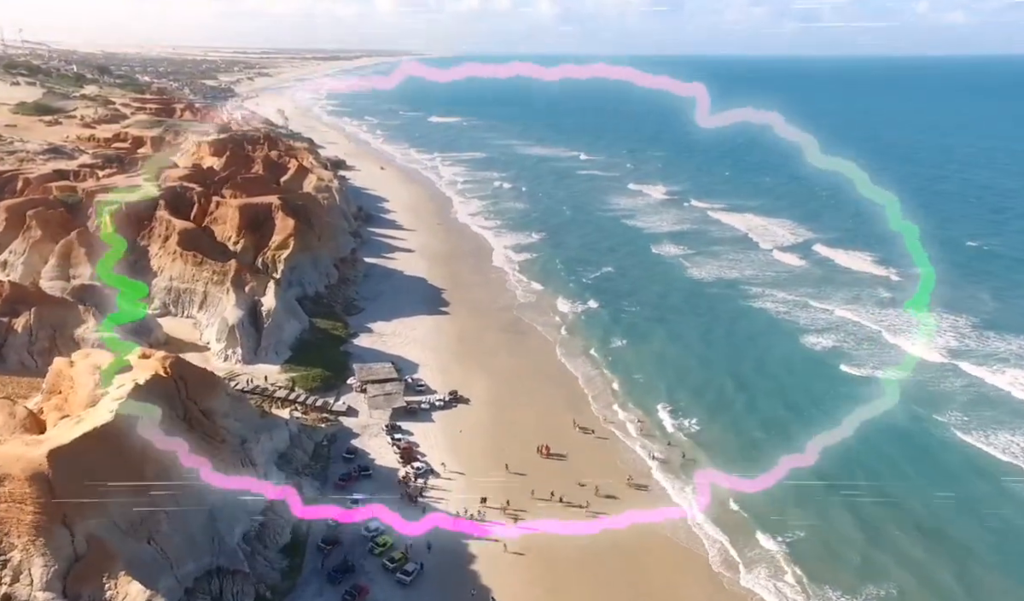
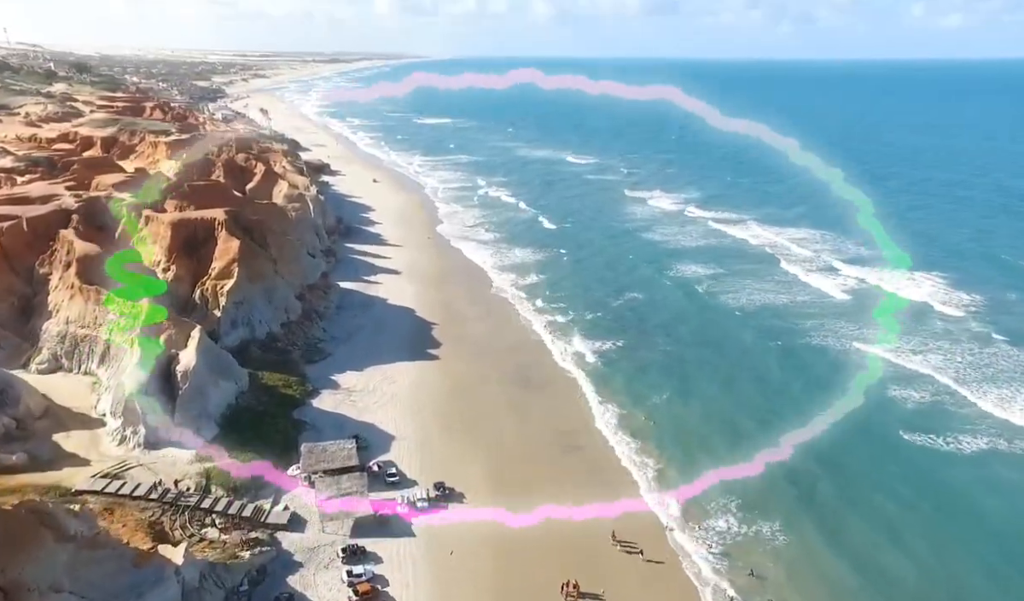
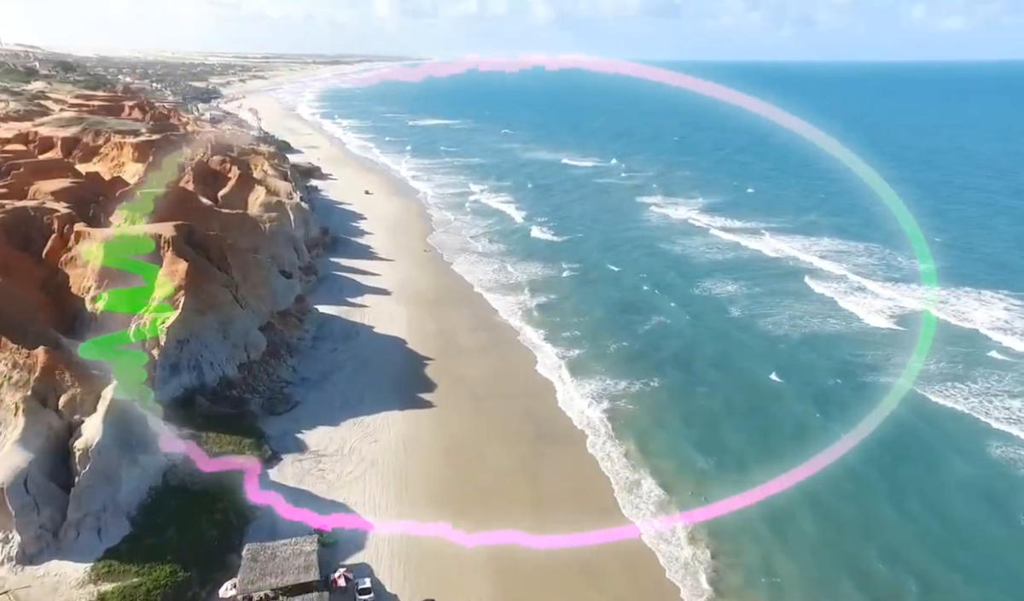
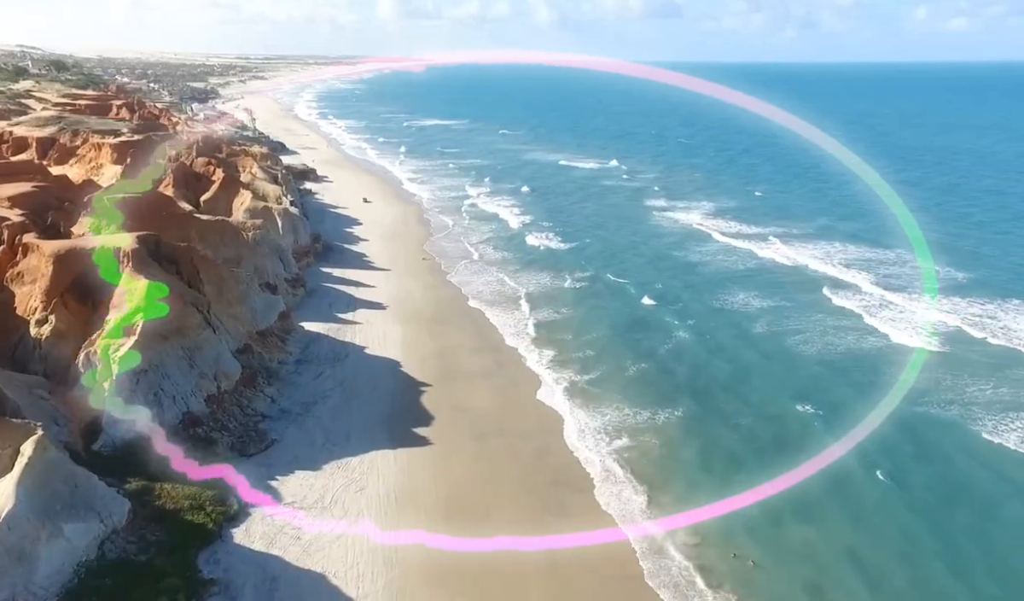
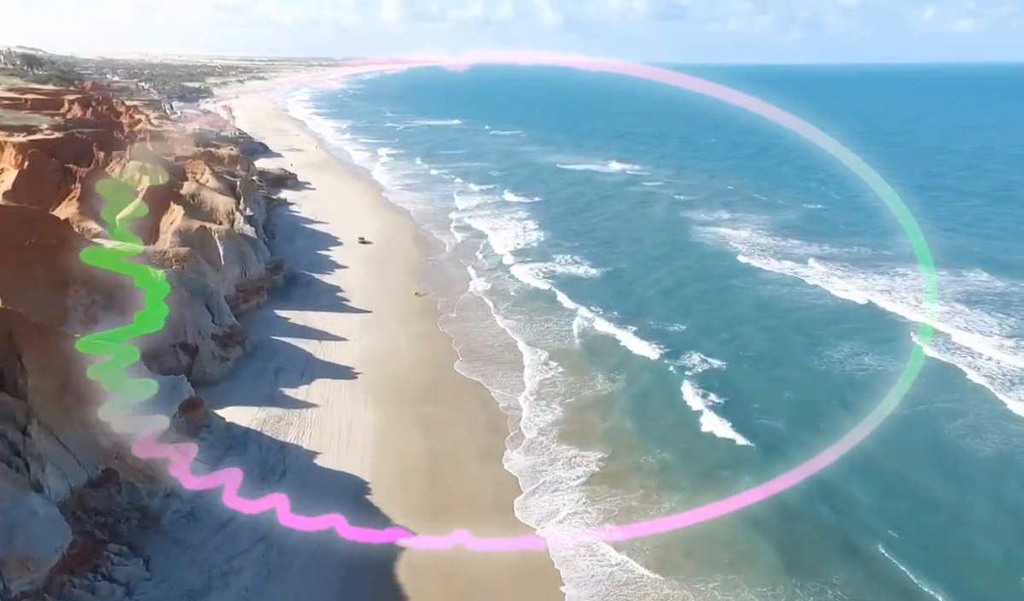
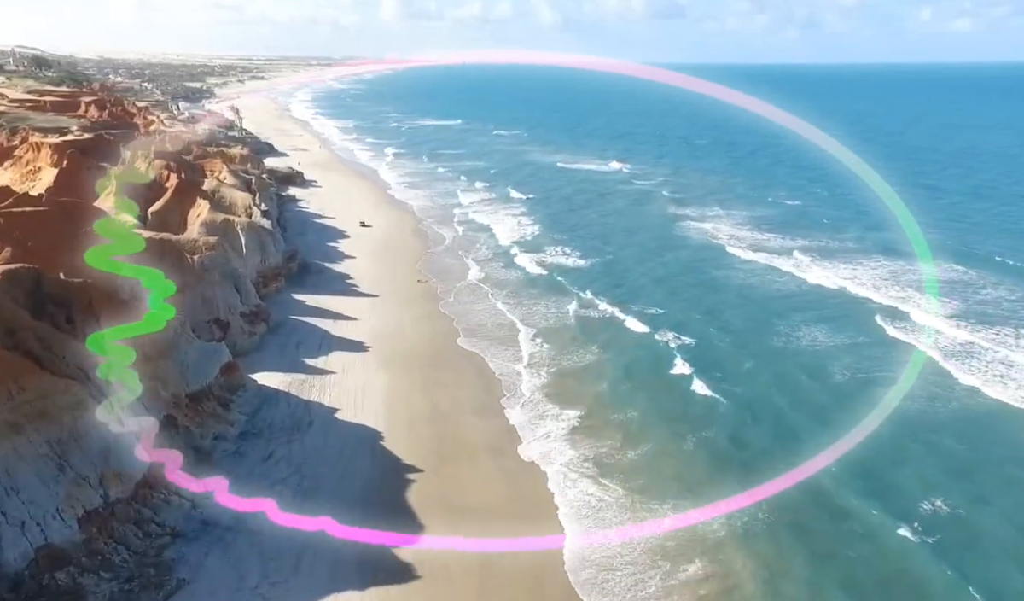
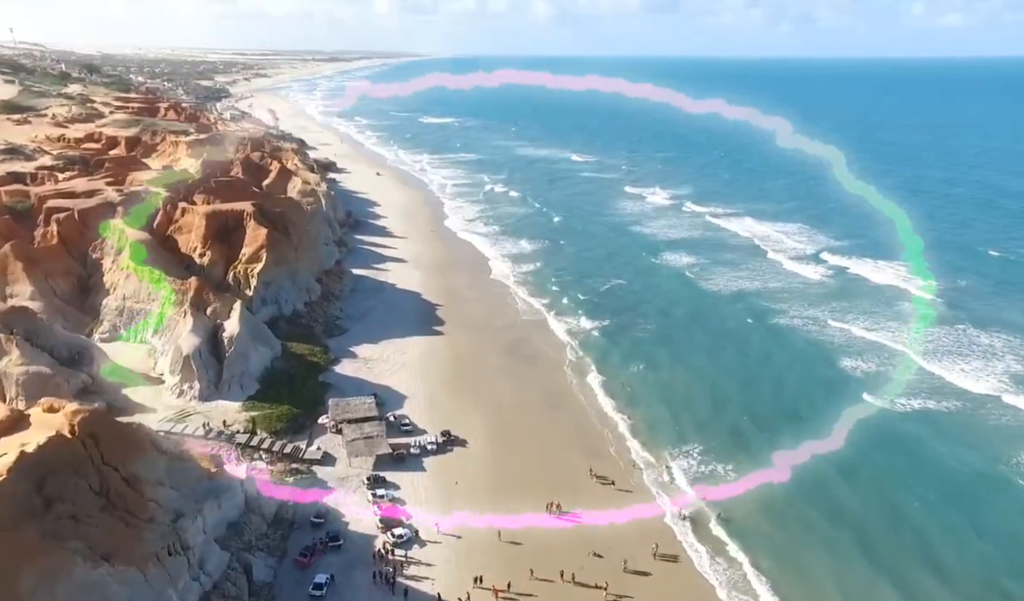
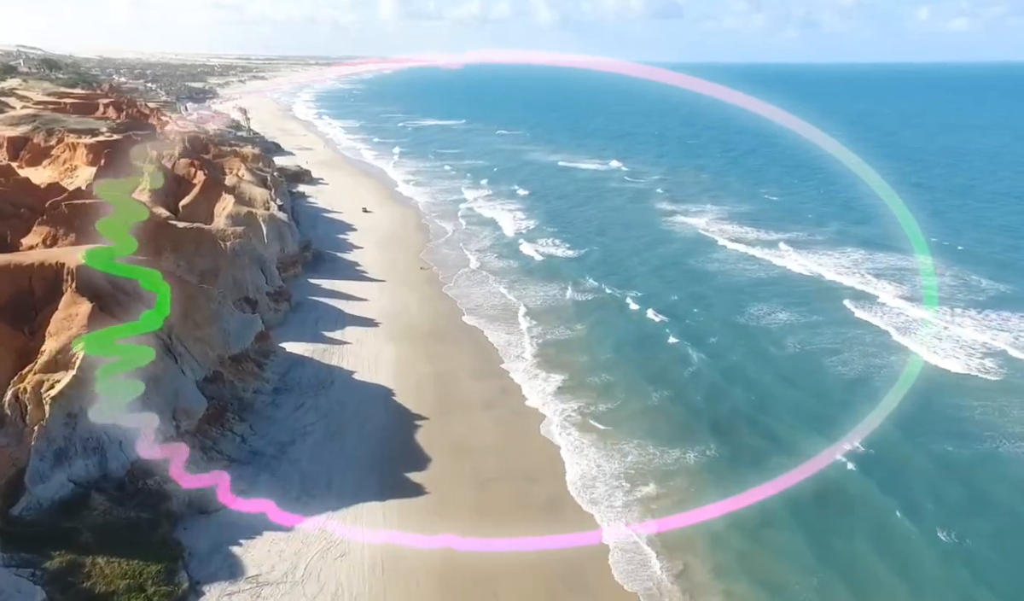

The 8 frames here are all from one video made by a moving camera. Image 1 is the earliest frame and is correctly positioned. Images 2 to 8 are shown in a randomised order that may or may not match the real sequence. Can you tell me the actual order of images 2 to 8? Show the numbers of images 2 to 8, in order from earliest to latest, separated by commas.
7, 2, 3, 4, 8, 6, 5
